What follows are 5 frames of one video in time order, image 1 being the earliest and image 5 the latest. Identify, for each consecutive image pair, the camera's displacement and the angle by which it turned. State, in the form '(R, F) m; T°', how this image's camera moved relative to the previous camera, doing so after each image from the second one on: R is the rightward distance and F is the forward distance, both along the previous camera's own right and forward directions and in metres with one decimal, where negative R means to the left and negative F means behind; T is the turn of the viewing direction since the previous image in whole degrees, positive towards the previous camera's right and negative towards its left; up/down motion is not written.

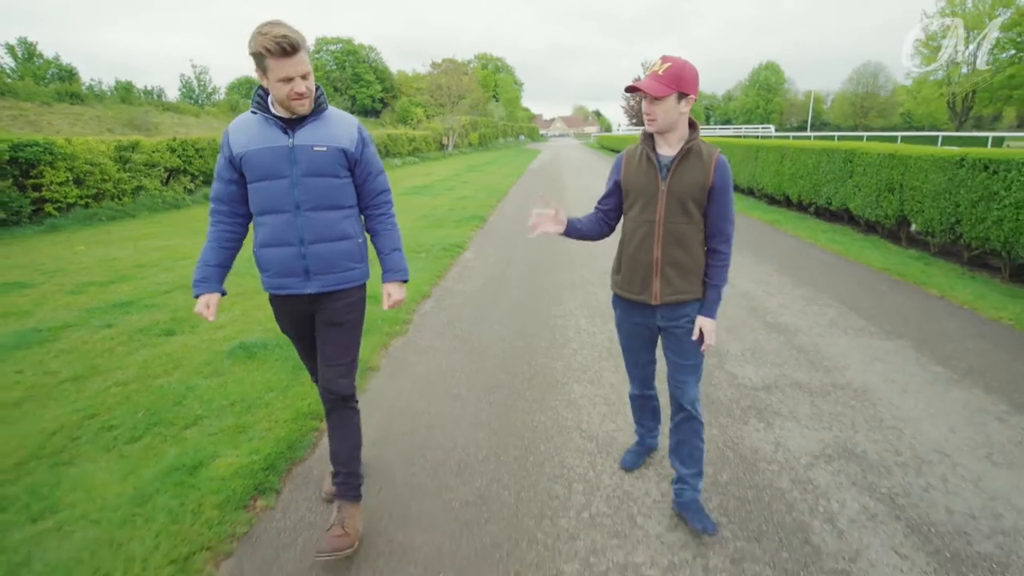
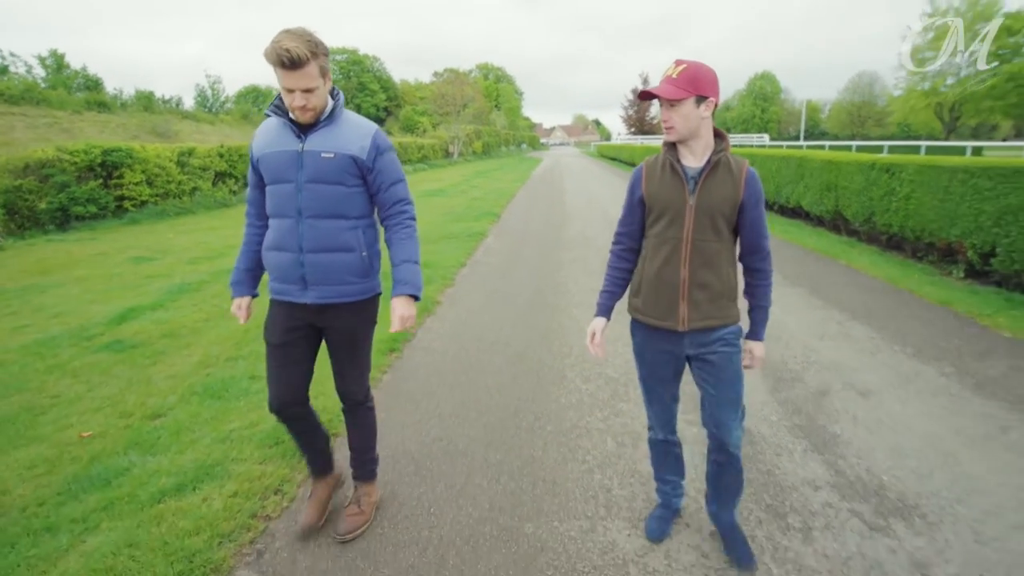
(-0.3, -2.3) m; 0°
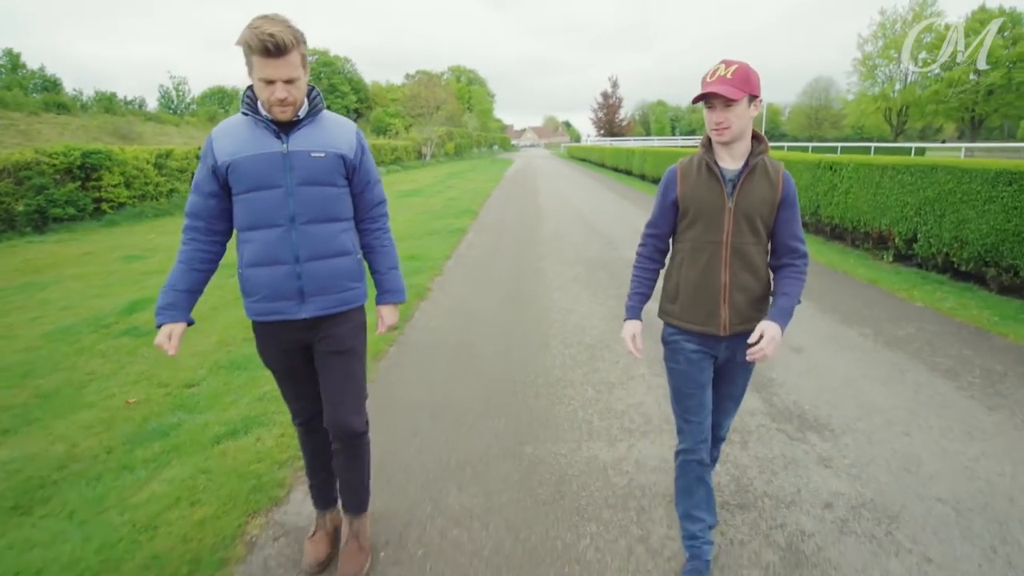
(-0.2, -0.7) m; +3°
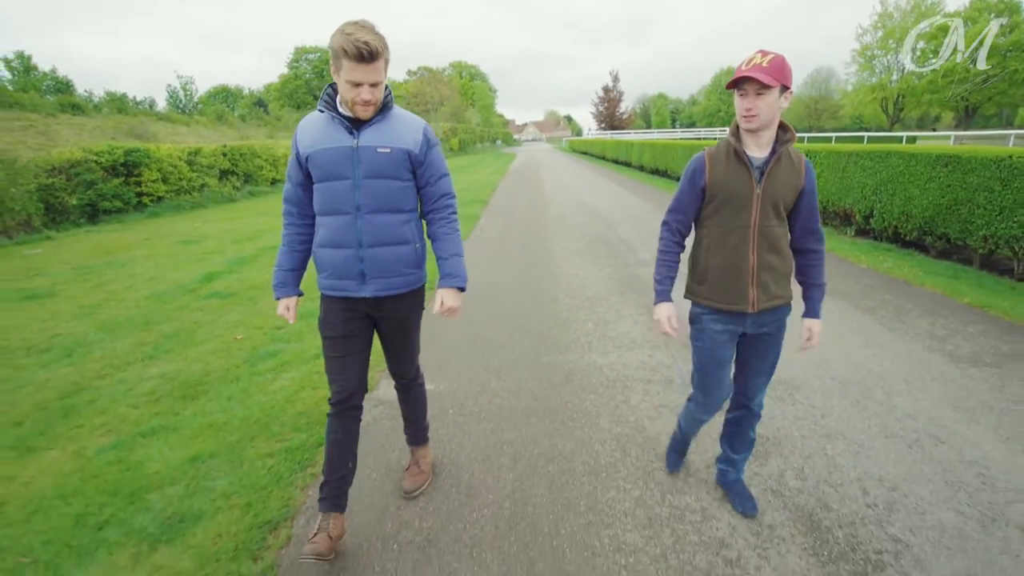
(-0.2, -1.3) m; 0°
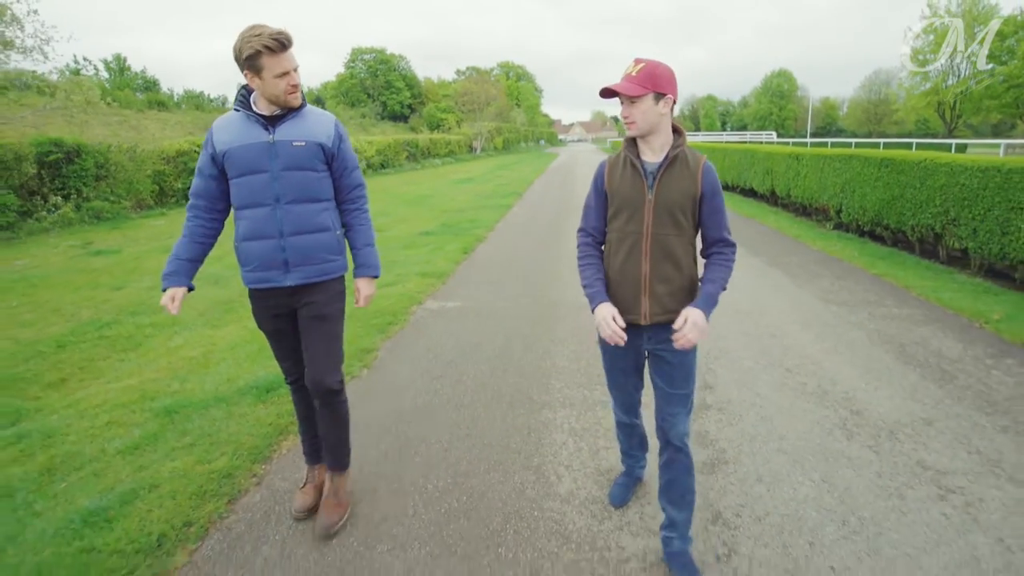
(+0.5, -2.2) m; -5°
